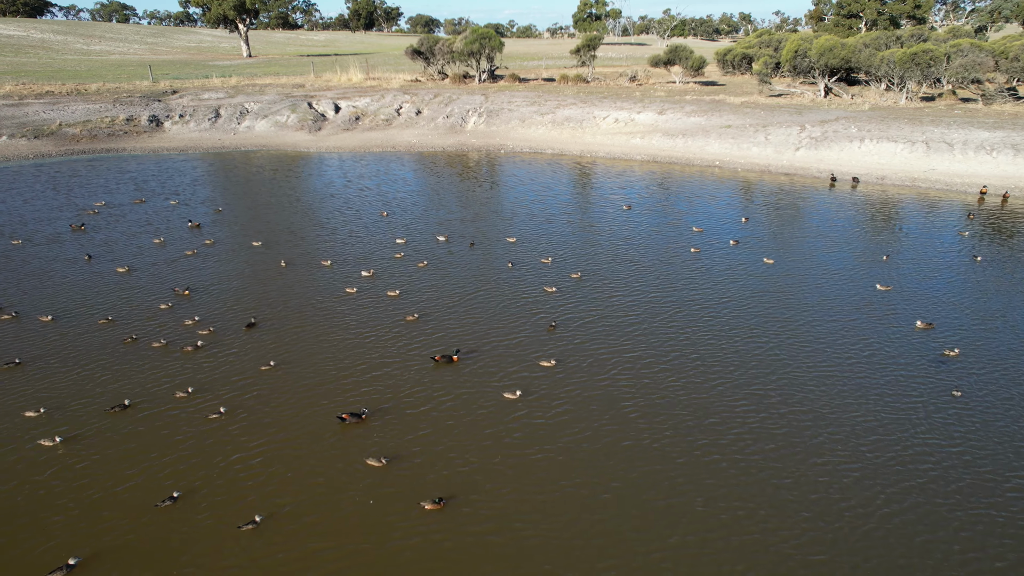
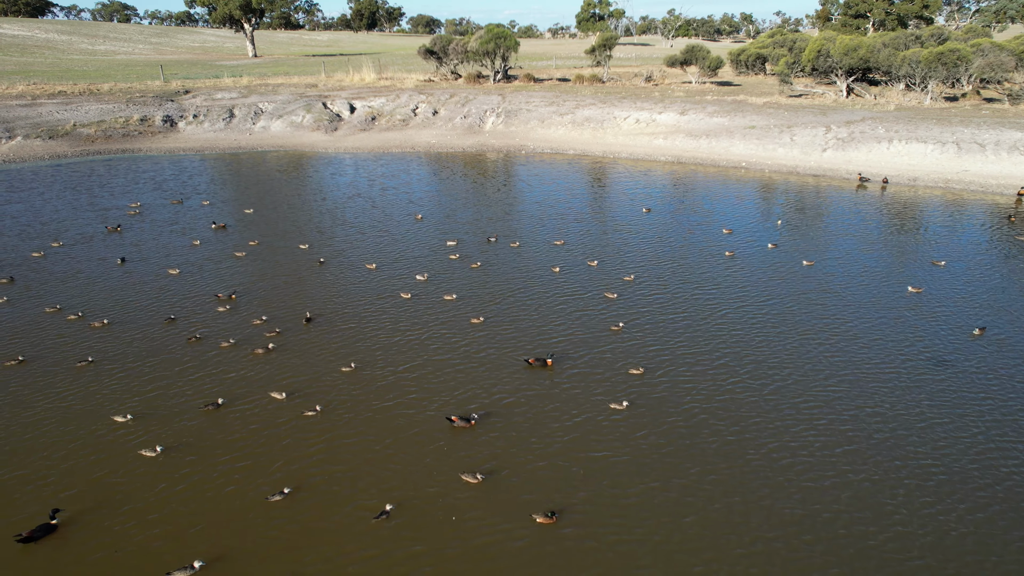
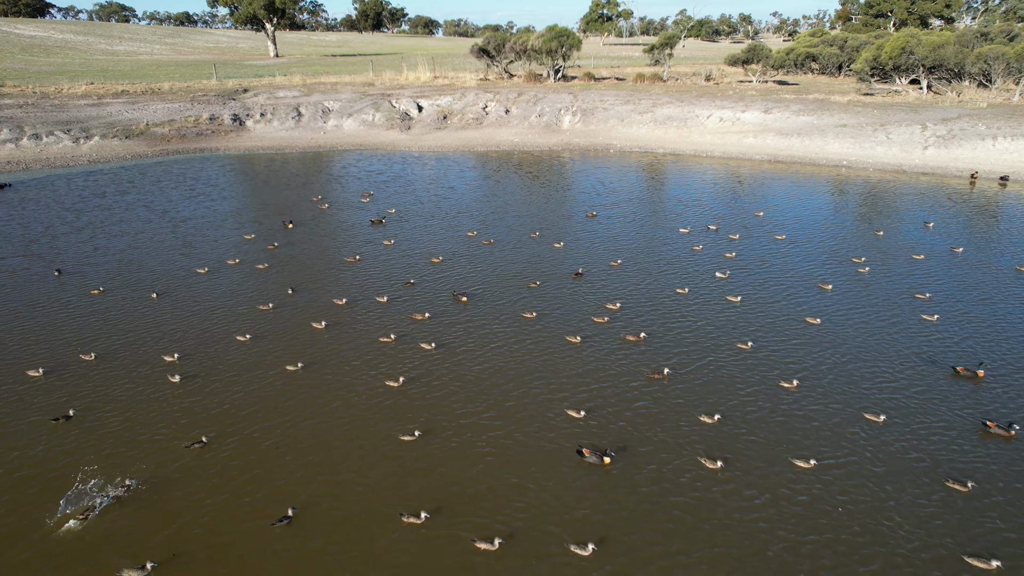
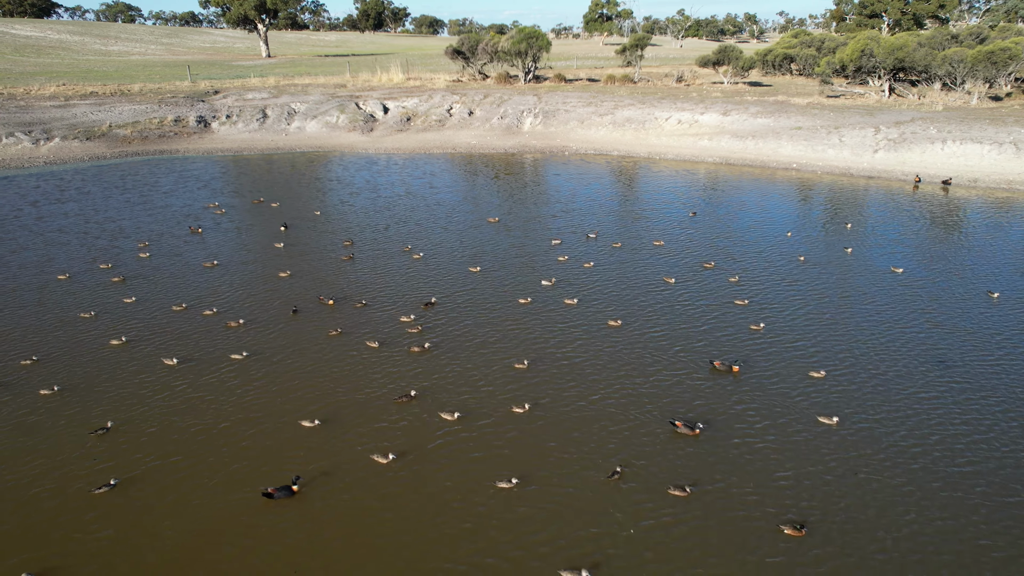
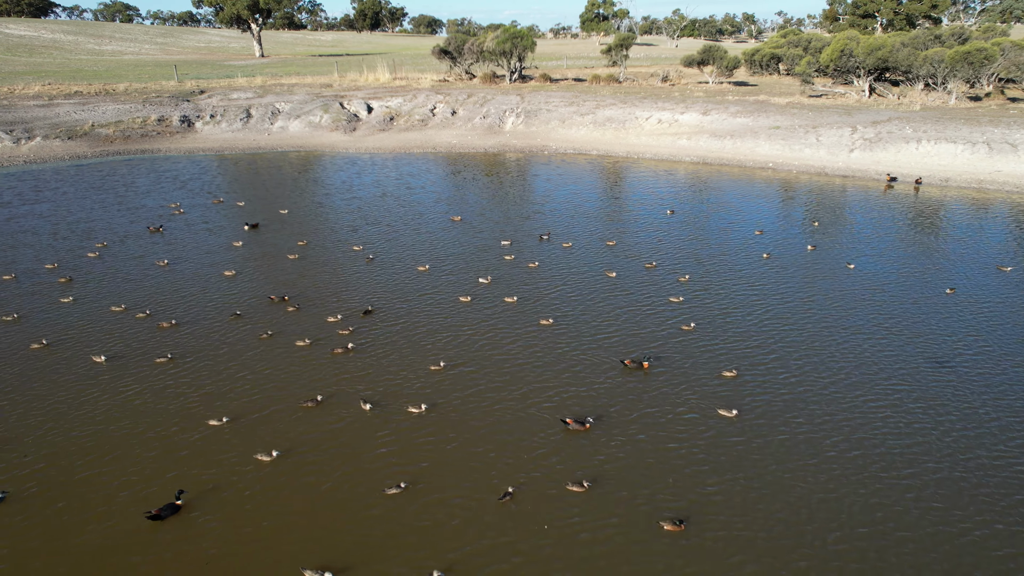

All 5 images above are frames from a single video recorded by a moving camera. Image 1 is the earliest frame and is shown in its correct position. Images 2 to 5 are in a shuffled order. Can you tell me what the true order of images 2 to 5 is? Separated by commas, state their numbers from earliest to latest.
2, 5, 4, 3
